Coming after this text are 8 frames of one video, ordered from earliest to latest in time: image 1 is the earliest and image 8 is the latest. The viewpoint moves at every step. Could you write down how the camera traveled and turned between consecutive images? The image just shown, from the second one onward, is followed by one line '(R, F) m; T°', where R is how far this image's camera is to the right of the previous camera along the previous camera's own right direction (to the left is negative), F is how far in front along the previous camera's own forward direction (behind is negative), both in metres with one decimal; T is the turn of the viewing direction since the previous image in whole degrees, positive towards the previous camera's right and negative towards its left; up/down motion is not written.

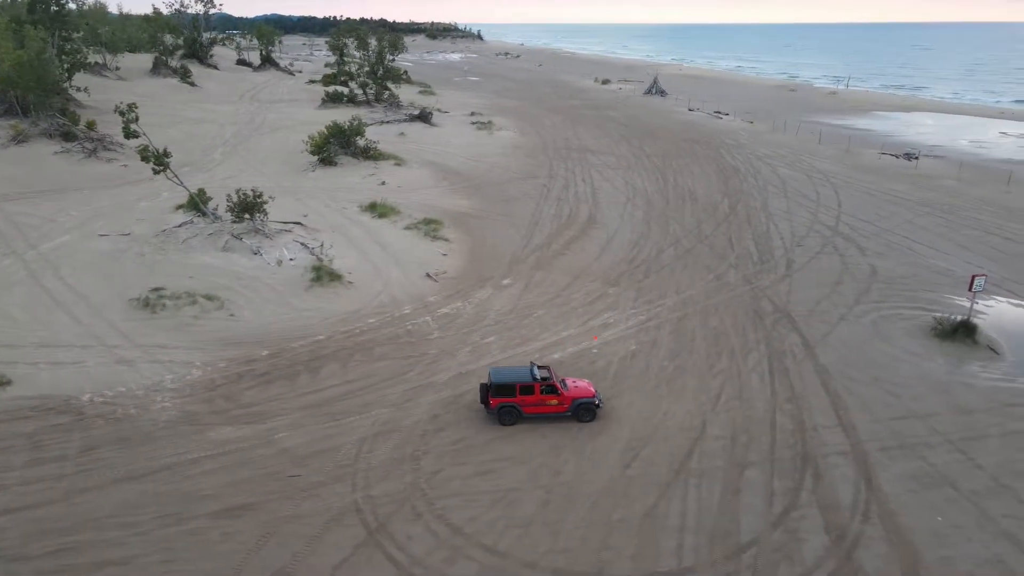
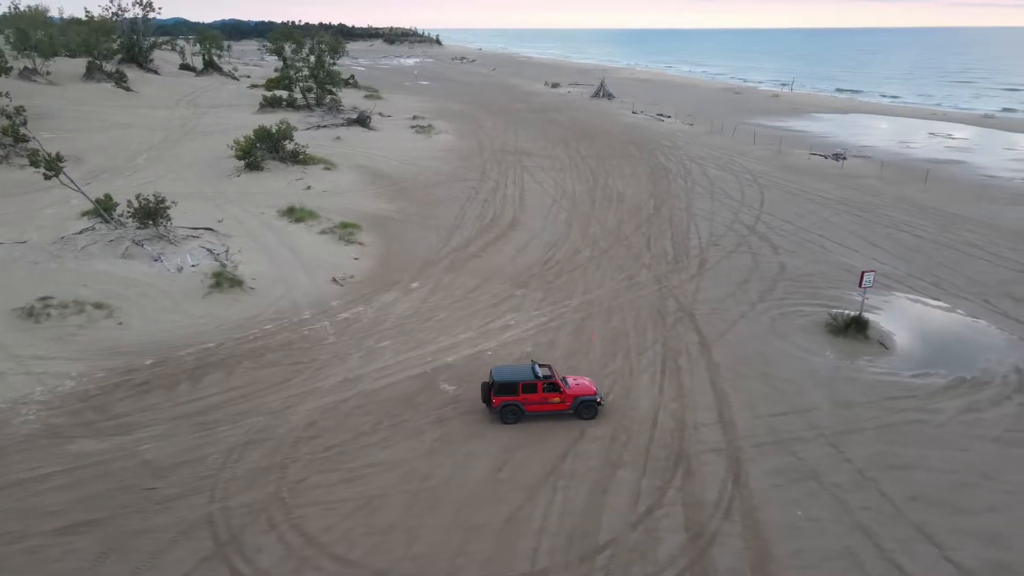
(+1.6, +0.1) m; +3°
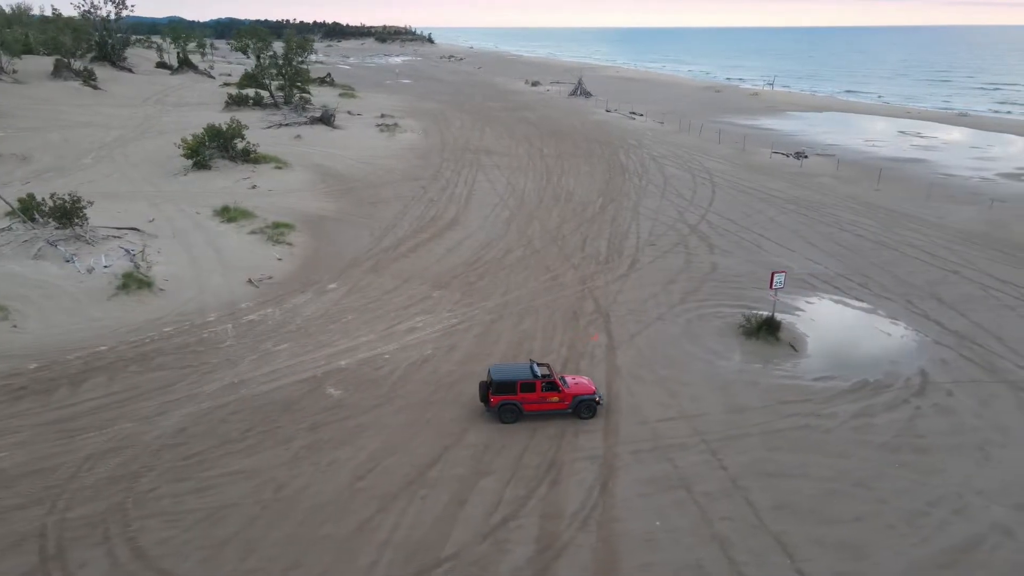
(+2.1, +0.4) m; 0°
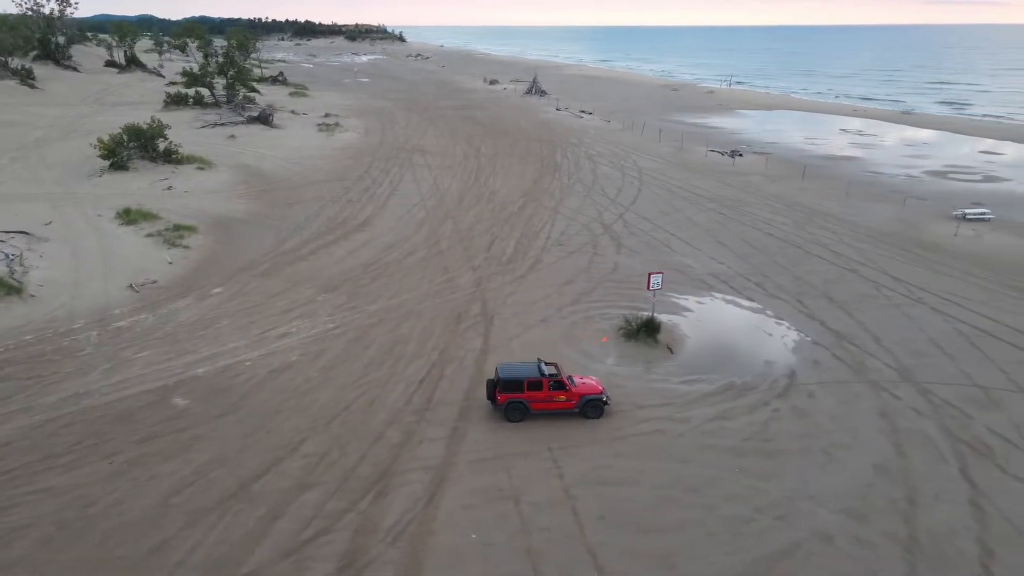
(+2.3, +0.3) m; +2°
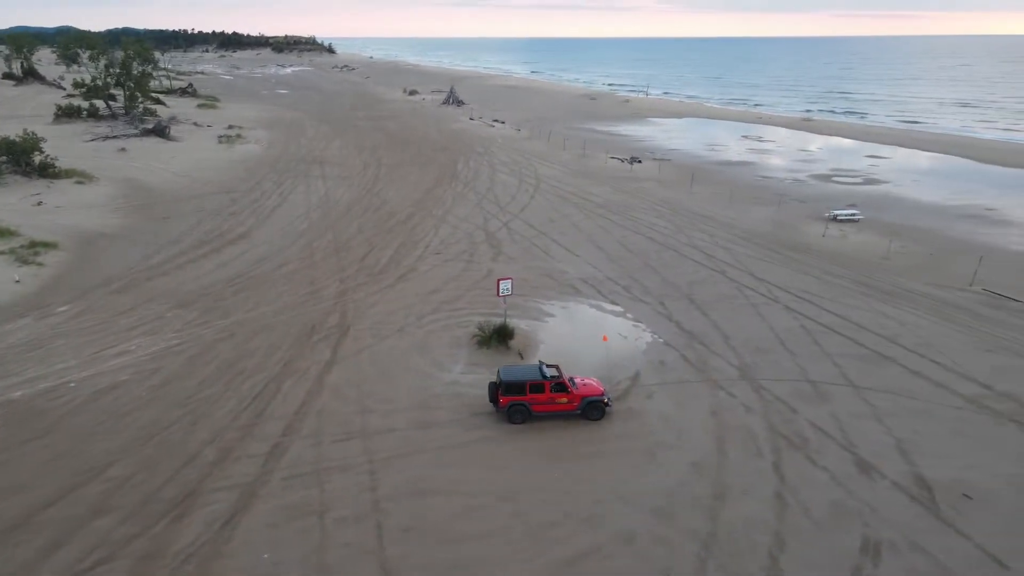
(+2.0, +0.1) m; +5°
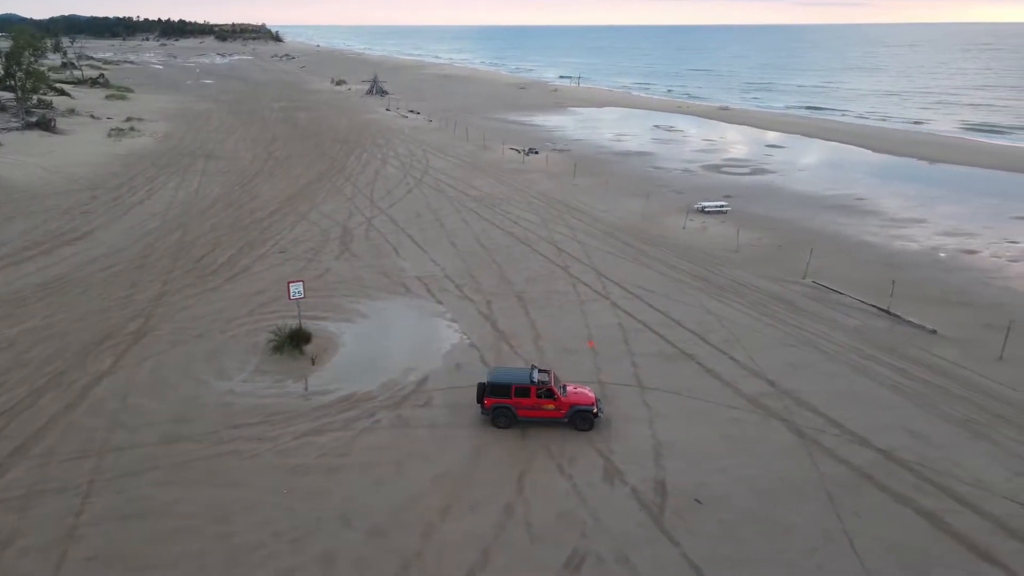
(+3.6, +0.5) m; +3°
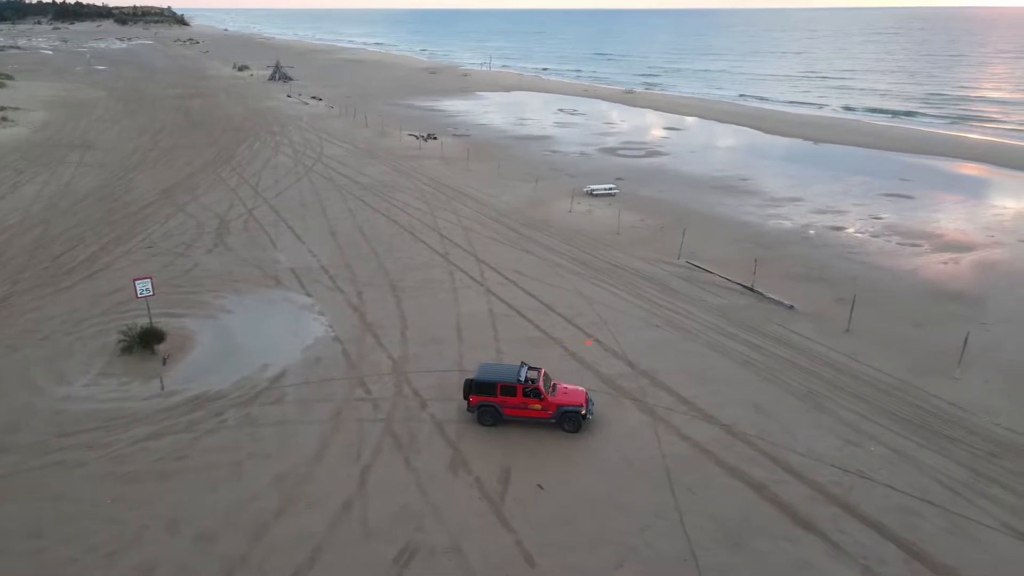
(+1.4, +0.1) m; +5°
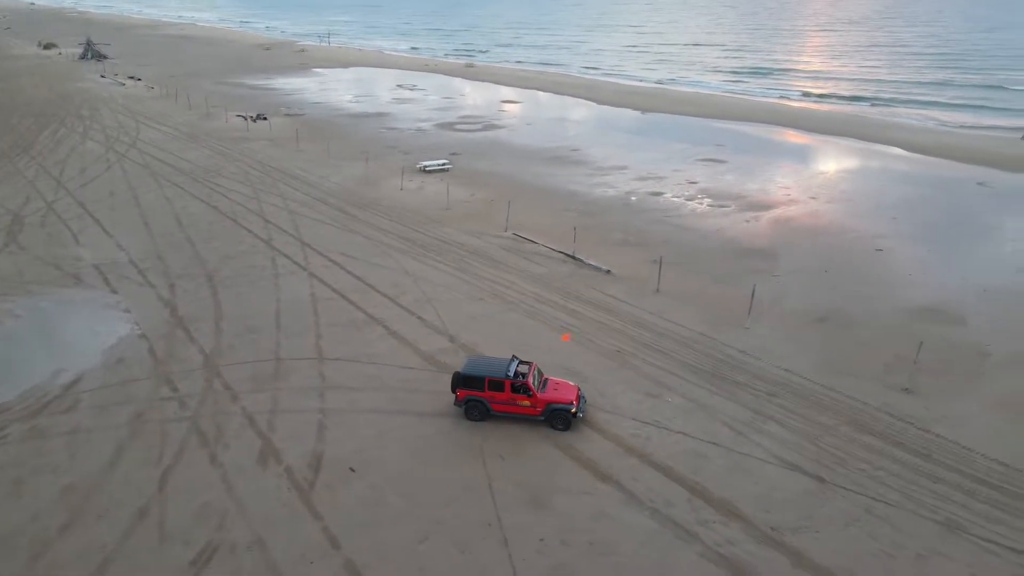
(+1.0, -0.1) m; +10°
